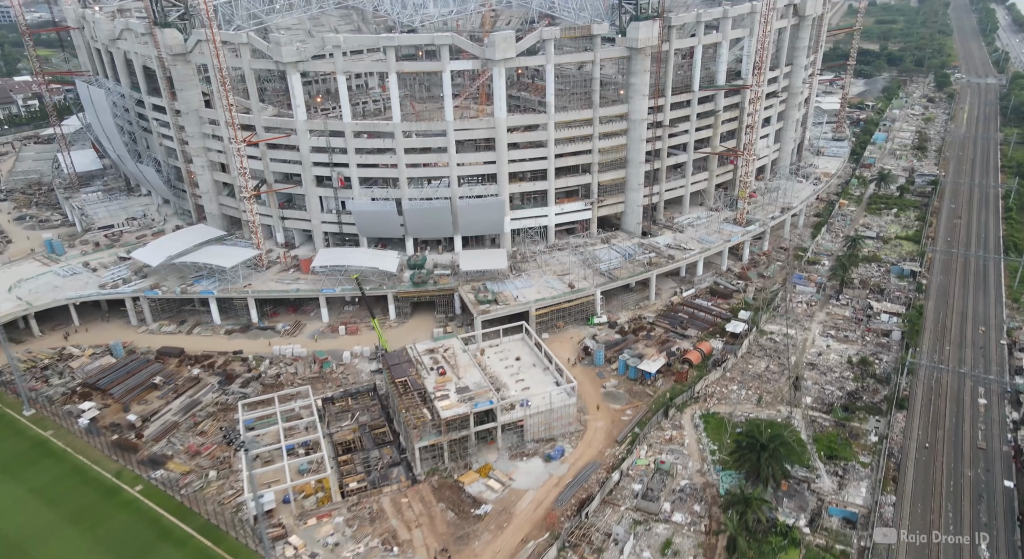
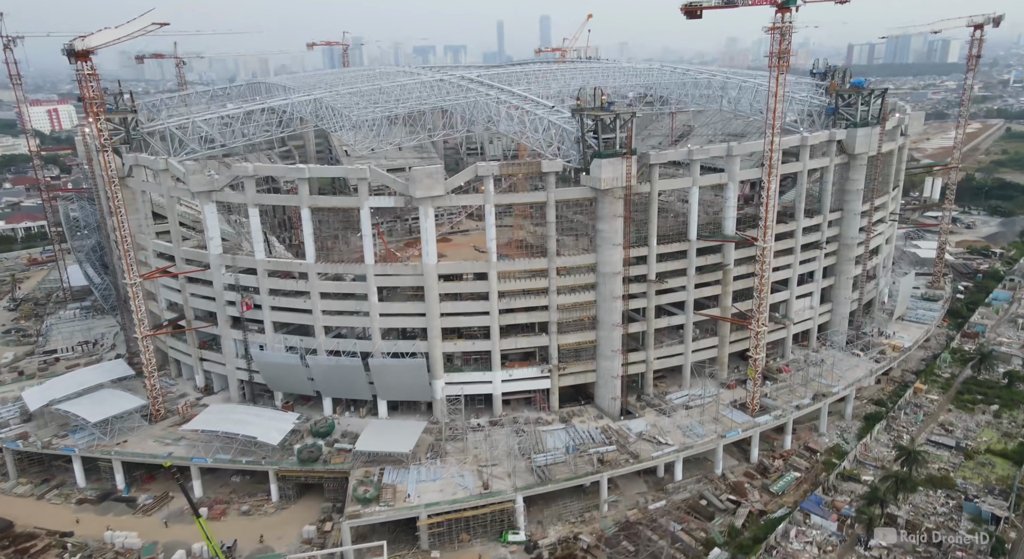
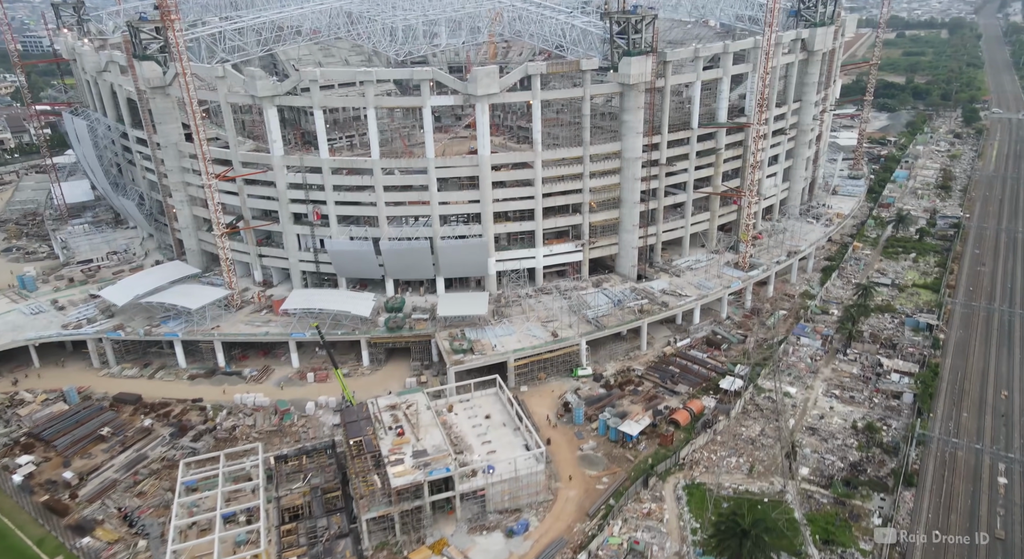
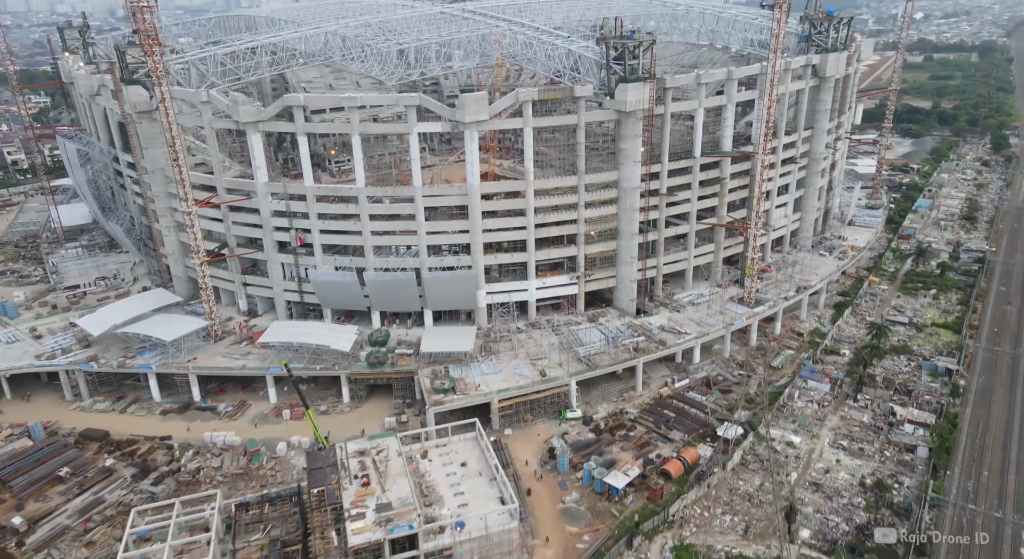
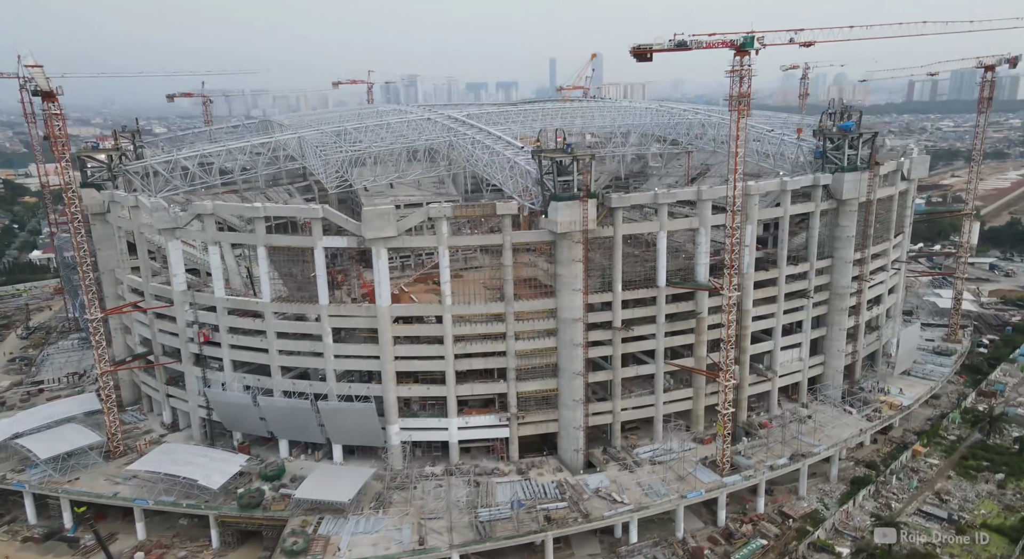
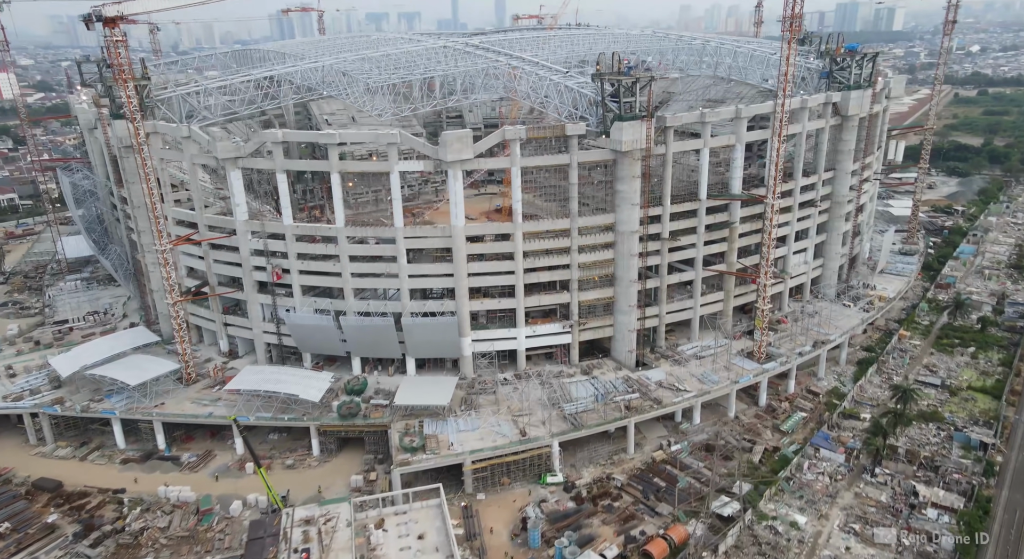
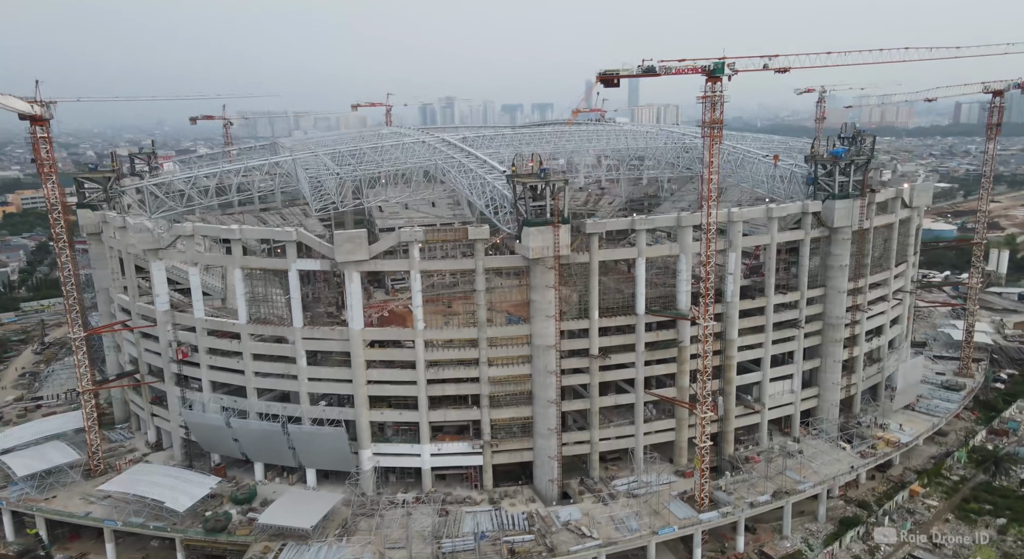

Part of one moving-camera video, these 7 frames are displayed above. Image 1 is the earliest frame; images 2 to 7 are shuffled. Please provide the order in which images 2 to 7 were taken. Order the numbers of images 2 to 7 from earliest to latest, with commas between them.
3, 4, 6, 2, 5, 7
